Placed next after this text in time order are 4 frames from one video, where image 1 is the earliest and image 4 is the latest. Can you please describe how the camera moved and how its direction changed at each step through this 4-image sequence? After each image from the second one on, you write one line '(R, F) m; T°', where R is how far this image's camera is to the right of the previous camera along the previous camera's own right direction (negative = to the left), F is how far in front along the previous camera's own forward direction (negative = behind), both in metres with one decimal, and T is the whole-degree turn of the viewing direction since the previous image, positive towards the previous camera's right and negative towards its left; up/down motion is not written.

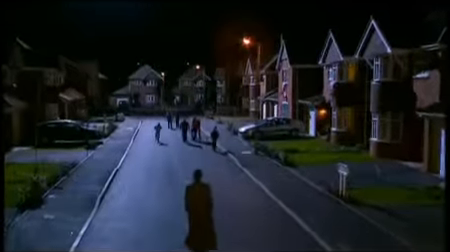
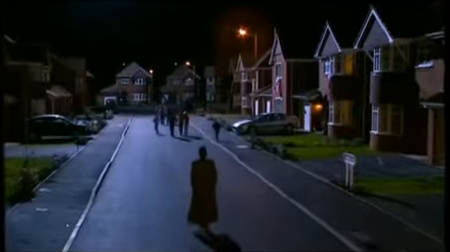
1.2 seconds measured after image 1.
(-0.6, +1.0) m; +2°
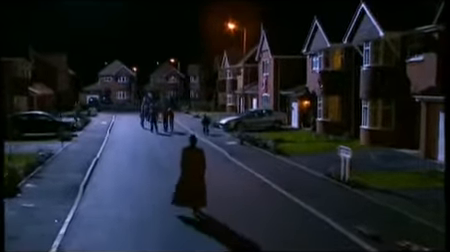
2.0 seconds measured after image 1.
(-0.5, +0.4) m; +2°
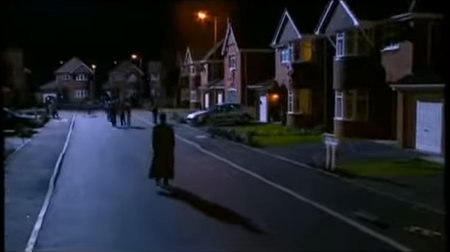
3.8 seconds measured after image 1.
(-1.0, +0.8) m; +4°
